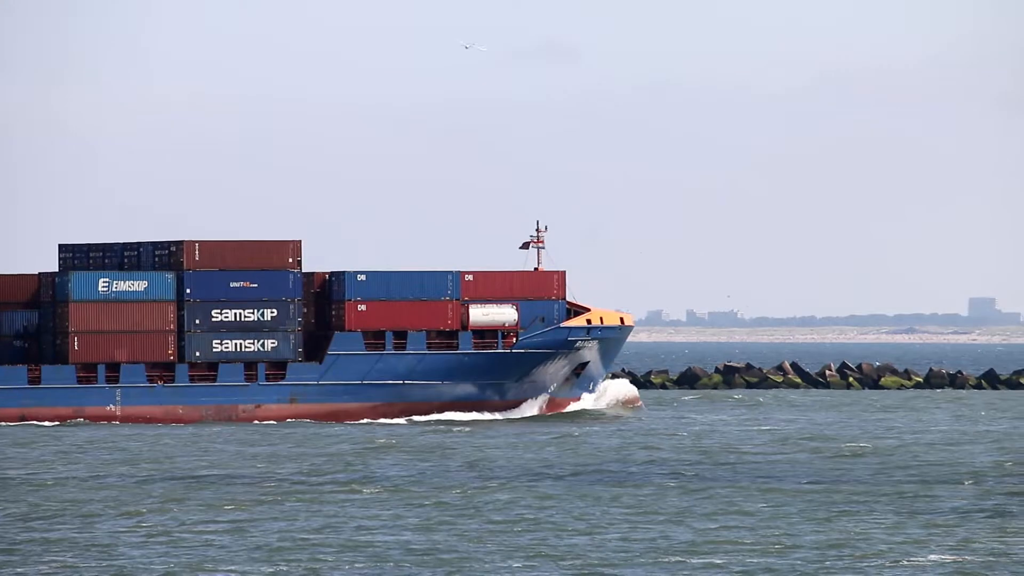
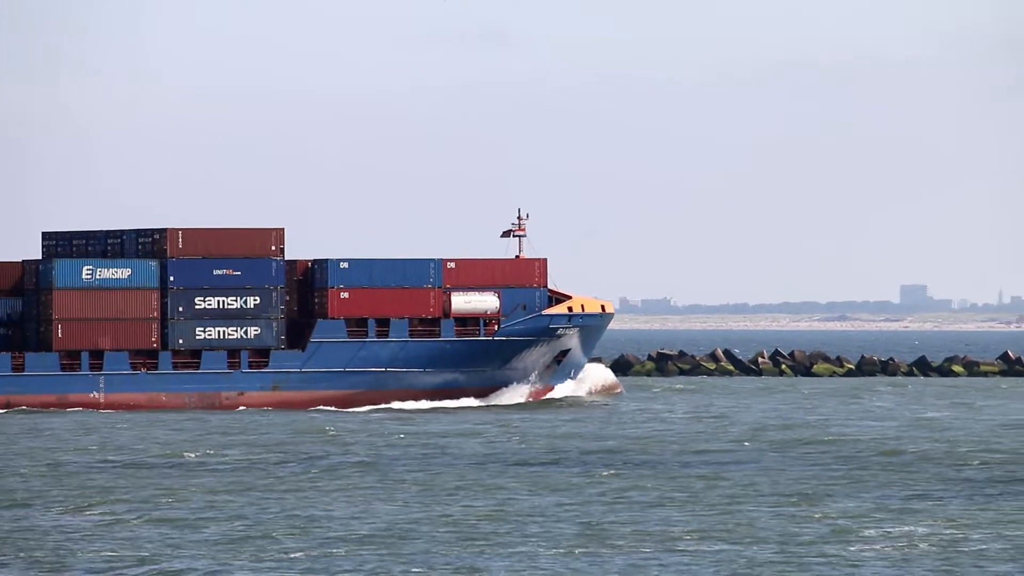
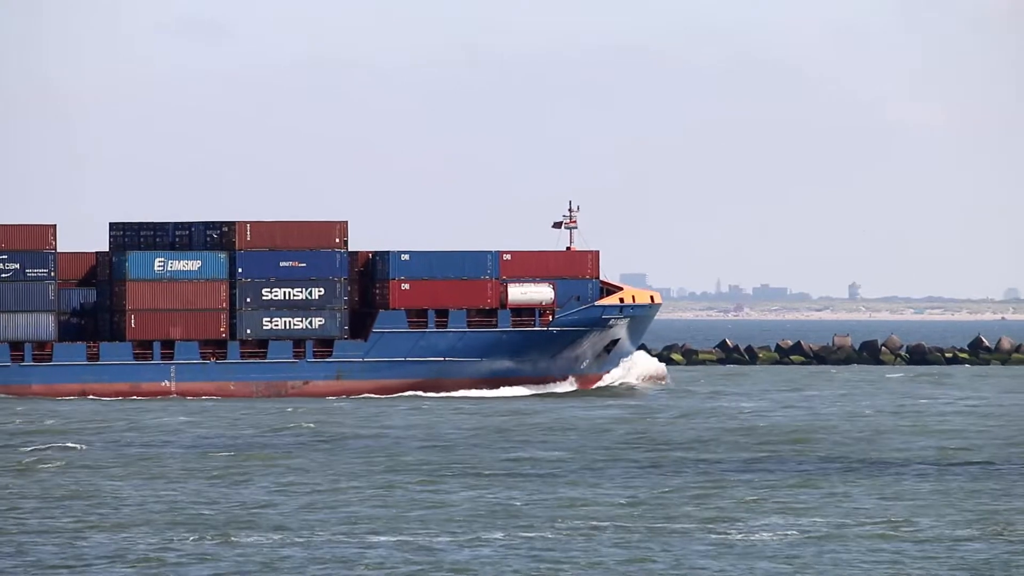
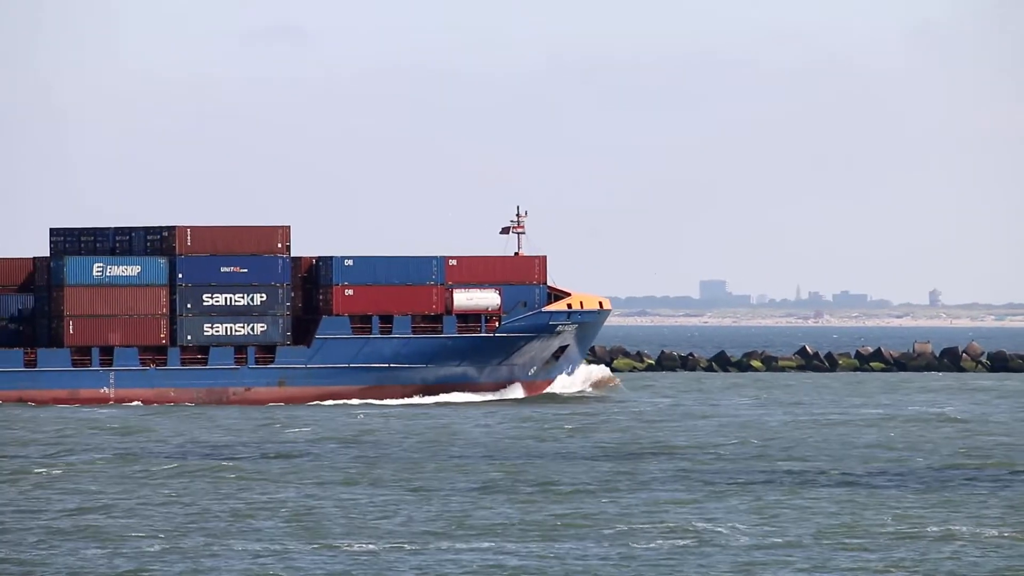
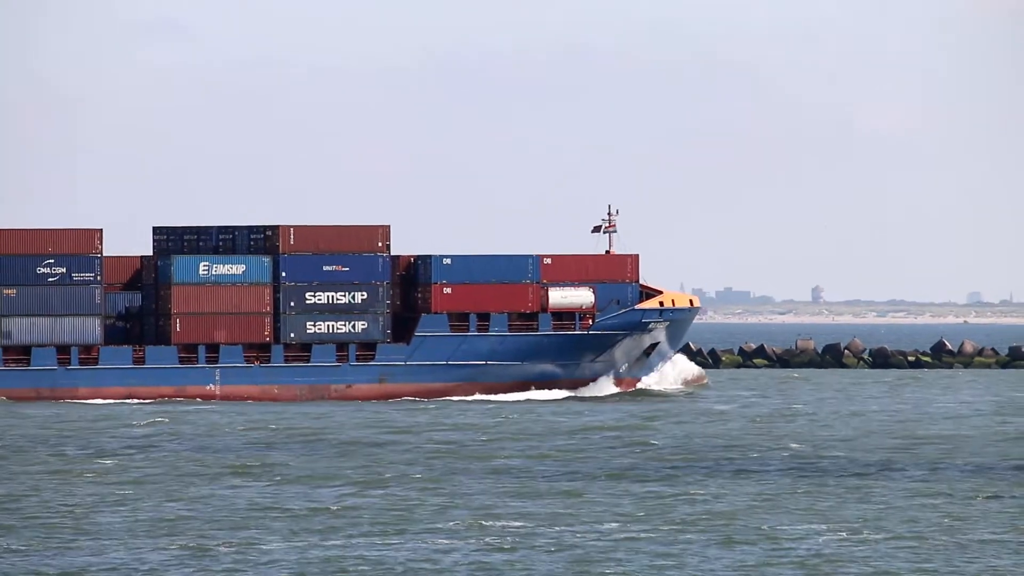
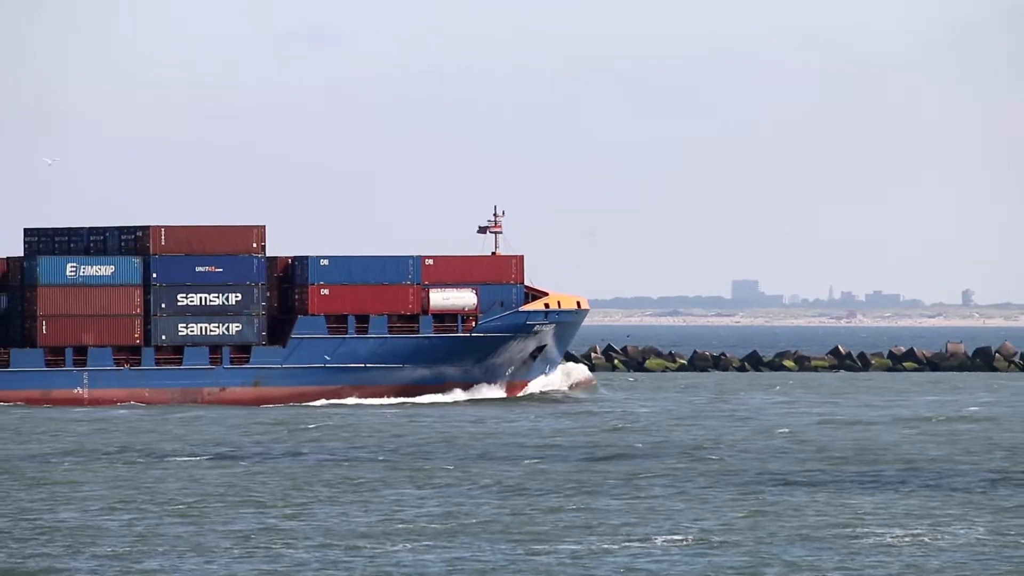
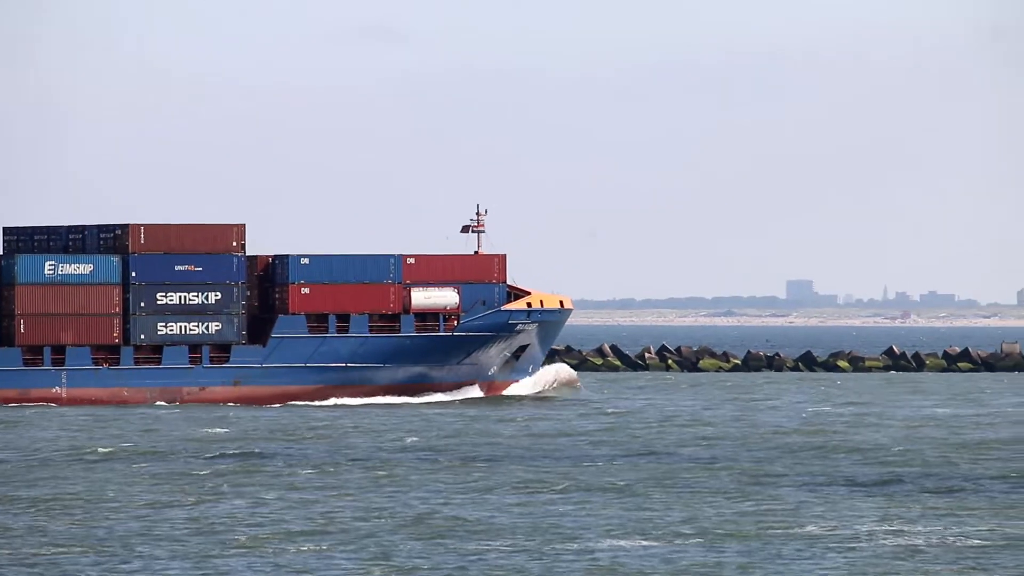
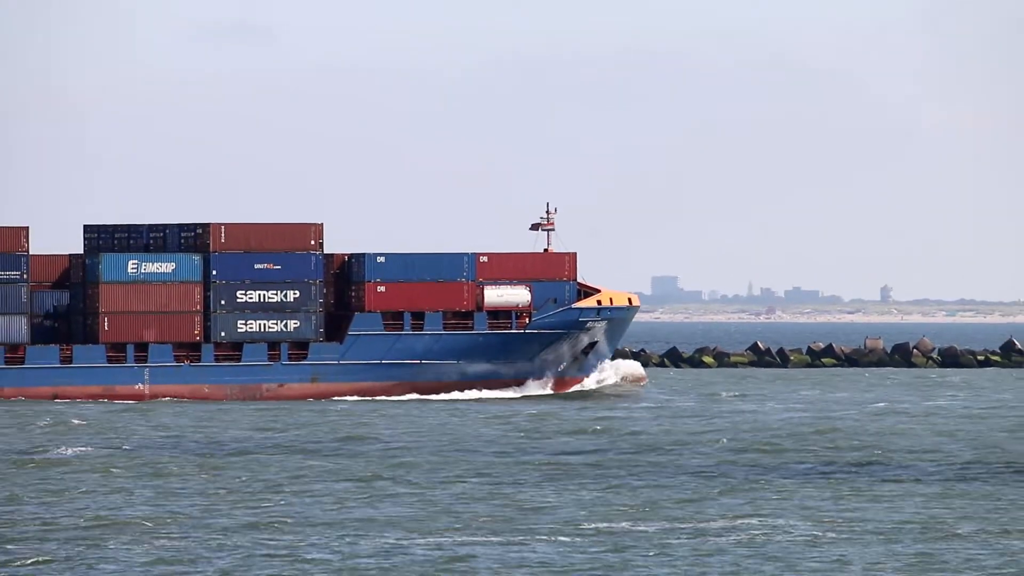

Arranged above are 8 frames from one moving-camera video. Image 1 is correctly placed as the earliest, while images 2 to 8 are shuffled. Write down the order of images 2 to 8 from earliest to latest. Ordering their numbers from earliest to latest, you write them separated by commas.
2, 7, 6, 4, 8, 3, 5
